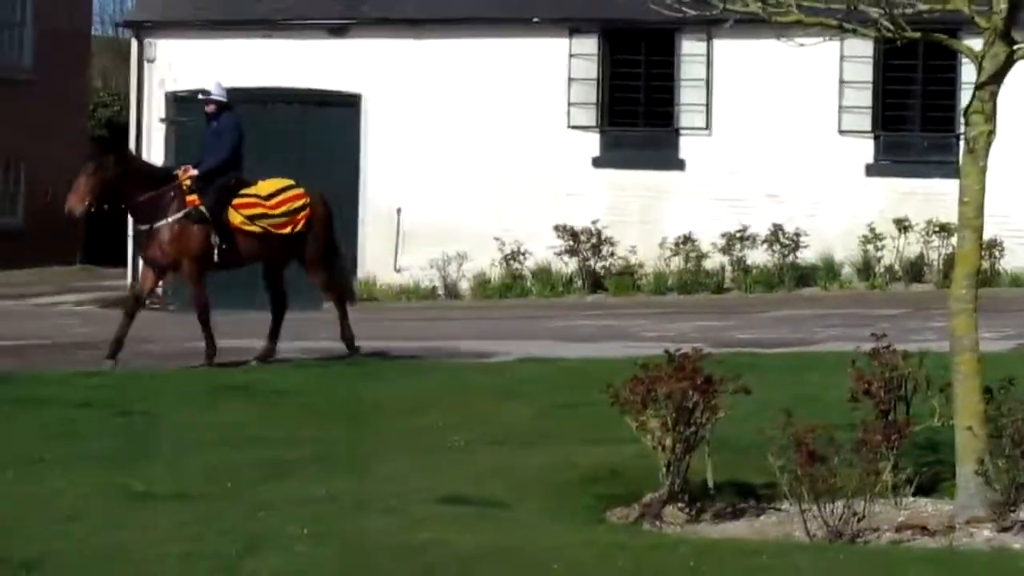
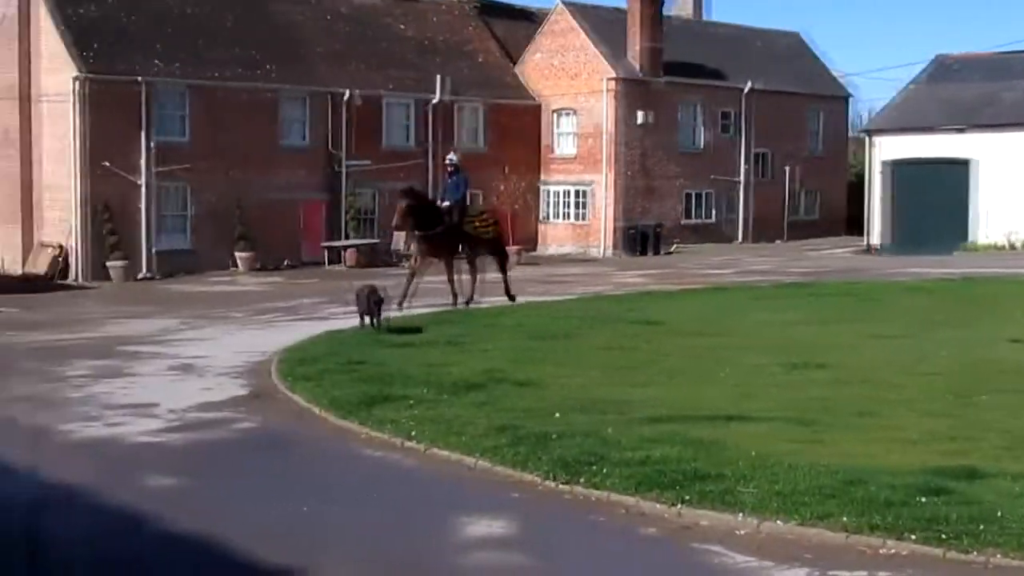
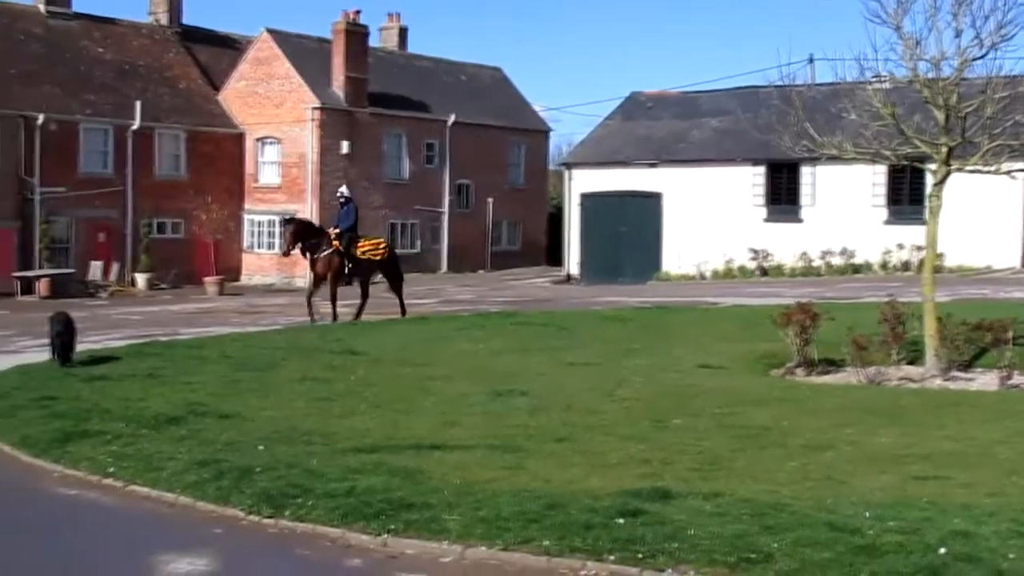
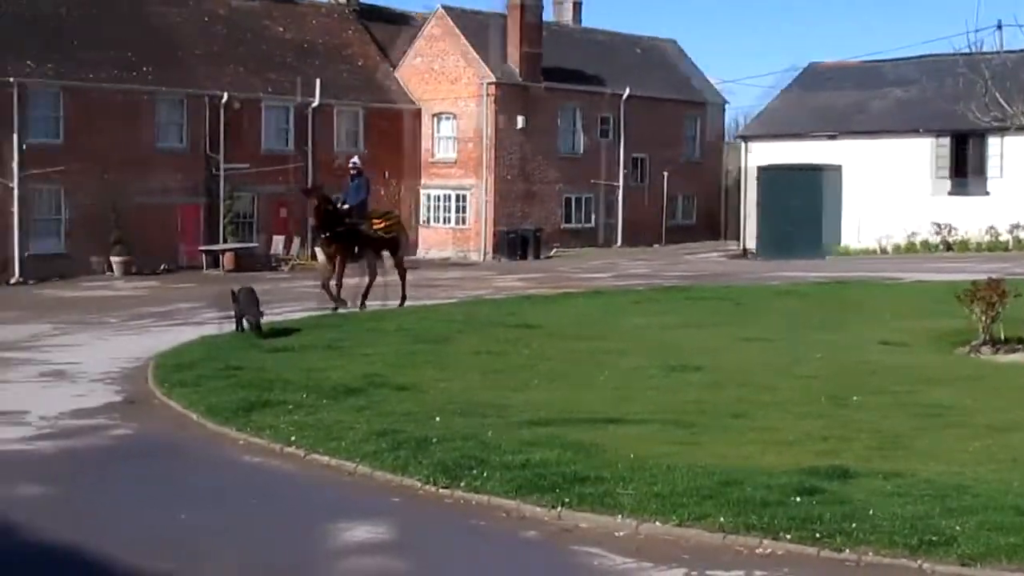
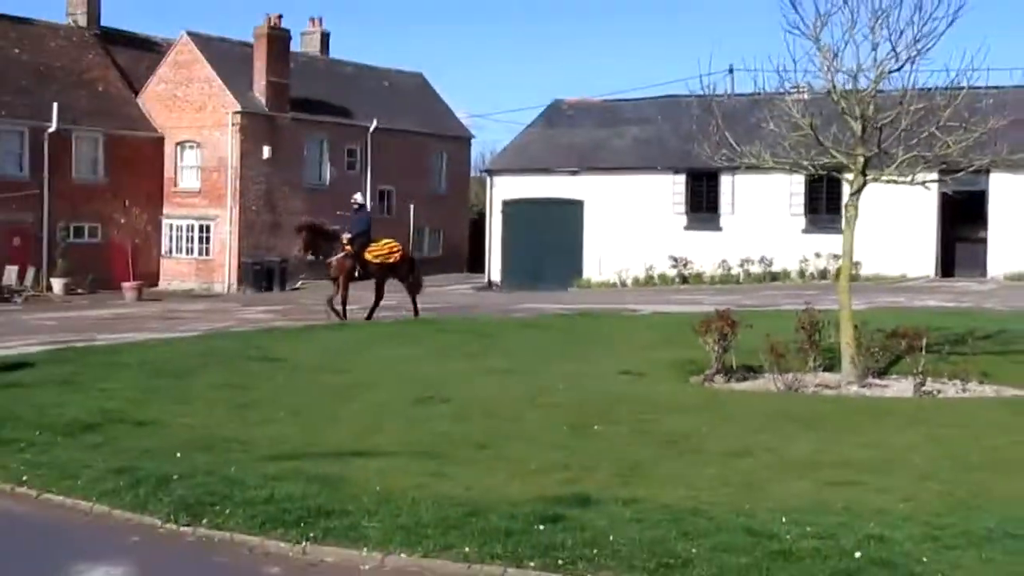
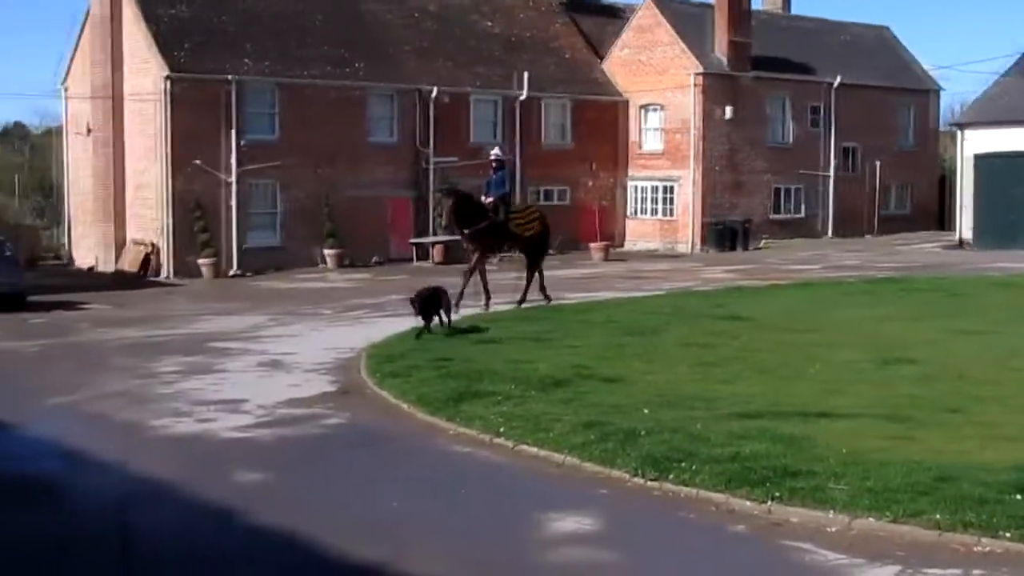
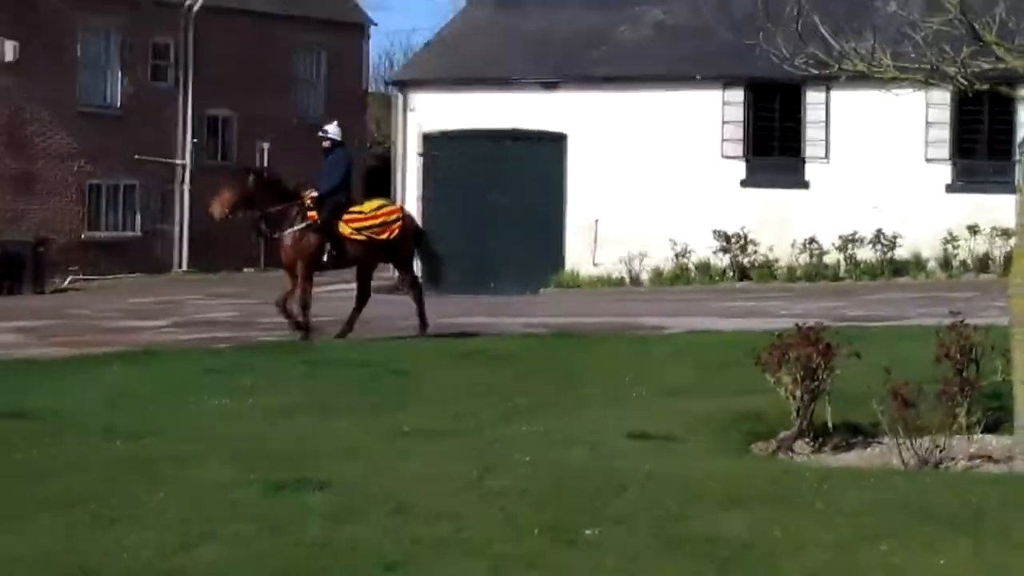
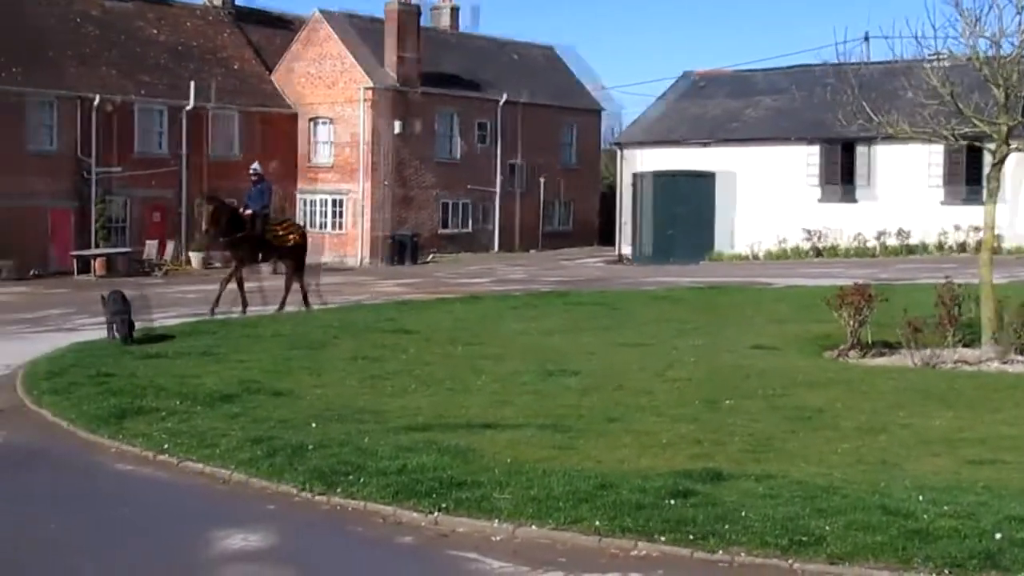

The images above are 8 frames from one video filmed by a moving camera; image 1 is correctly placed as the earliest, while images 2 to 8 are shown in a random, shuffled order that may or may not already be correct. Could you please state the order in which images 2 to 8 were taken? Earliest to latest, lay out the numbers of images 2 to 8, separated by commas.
7, 5, 3, 8, 4, 2, 6
